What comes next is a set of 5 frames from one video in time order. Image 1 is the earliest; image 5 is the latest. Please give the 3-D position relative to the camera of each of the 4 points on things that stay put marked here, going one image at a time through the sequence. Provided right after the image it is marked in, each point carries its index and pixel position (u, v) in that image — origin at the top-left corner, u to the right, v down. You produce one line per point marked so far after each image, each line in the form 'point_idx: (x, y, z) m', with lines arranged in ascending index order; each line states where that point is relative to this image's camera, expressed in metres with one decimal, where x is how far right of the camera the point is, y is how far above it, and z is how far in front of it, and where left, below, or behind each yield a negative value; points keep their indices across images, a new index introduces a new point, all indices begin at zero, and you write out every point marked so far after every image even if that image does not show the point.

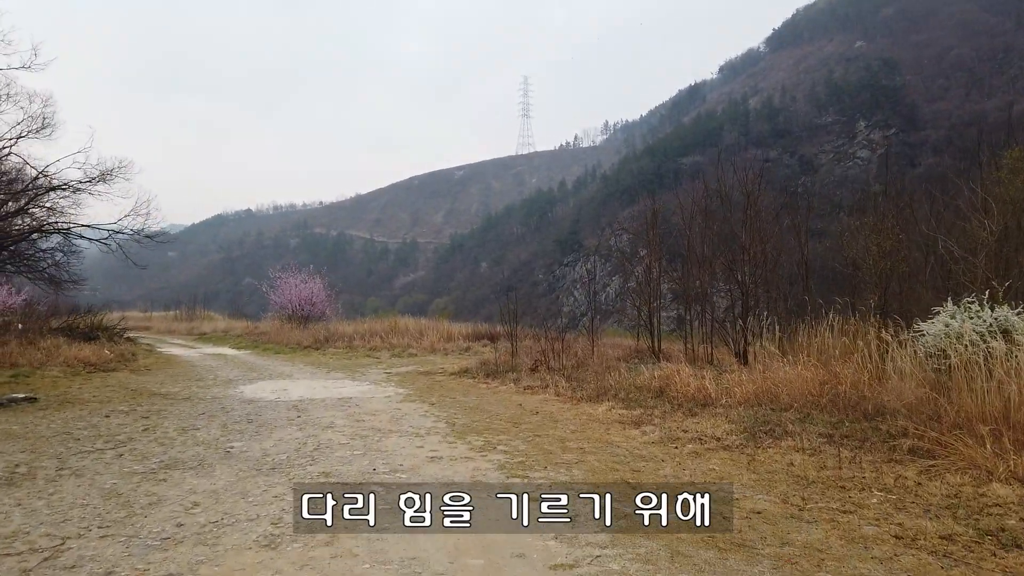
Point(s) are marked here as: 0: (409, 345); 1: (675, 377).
0: (-2.6, -1.5, +13.9) m
1: (+2.4, -1.3, +8.1) m
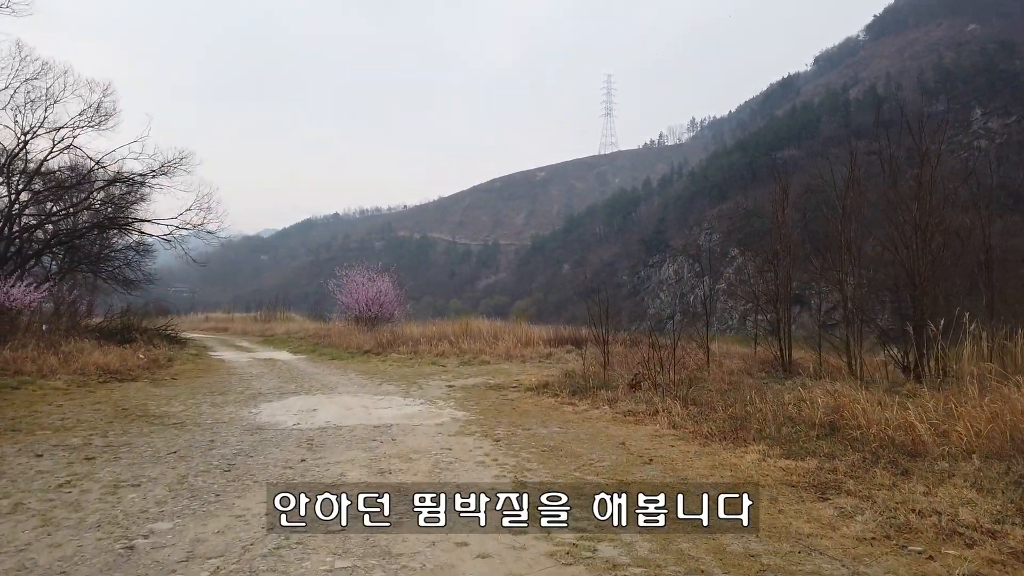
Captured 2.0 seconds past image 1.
0: (-0.7, -1.4, +12.1) m
1: (+3.4, -1.2, +5.6) m
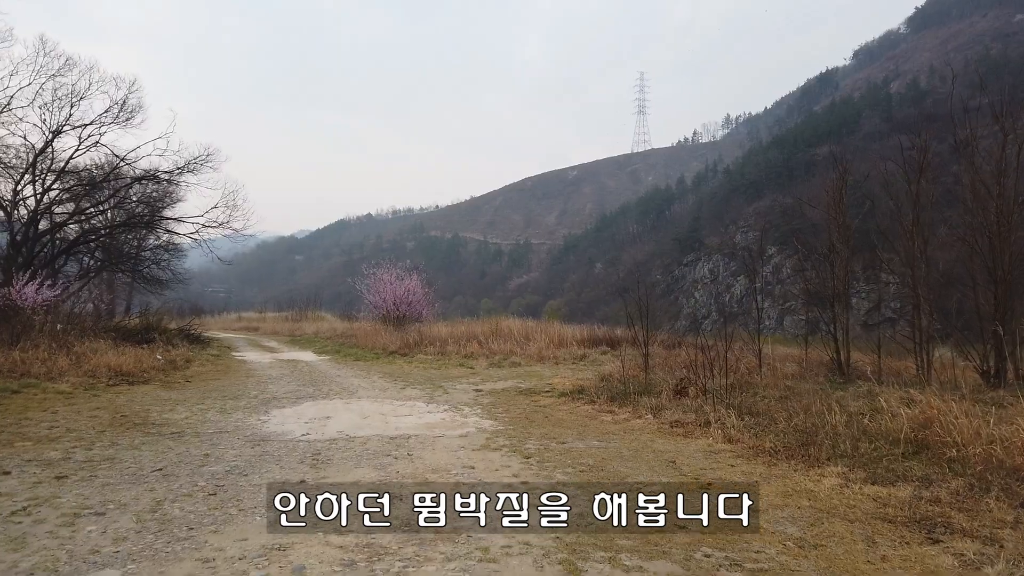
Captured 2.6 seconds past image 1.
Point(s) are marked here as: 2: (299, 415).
0: (0.0, -1.3, +11.5) m
1: (+3.7, -1.1, +4.8) m
2: (-2.2, -1.3, +5.6) m
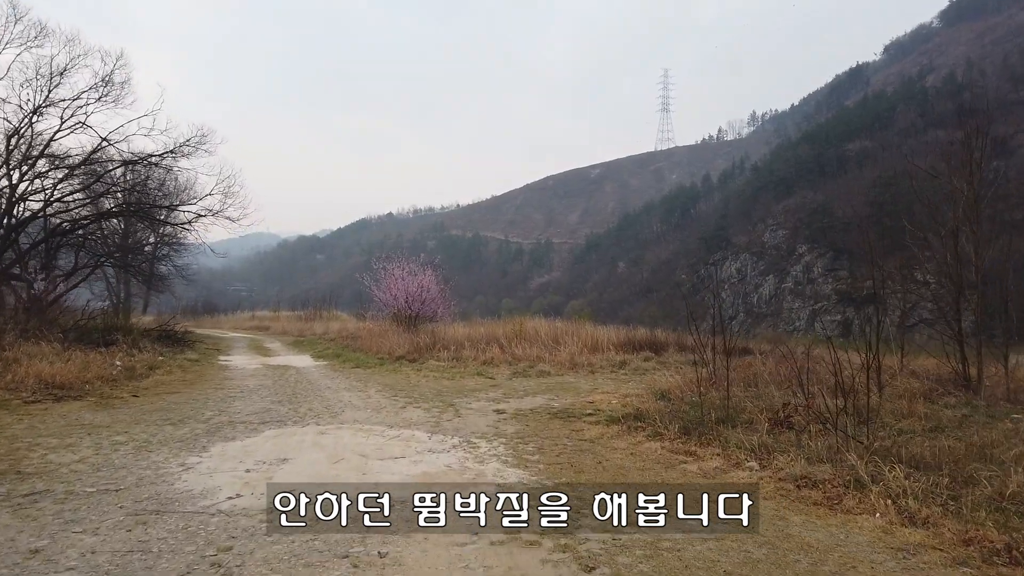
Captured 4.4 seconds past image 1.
0: (+0.4, -1.2, +9.7) m
1: (+3.9, -1.0, +2.9) m
2: (-1.9, -1.2, +3.9) m
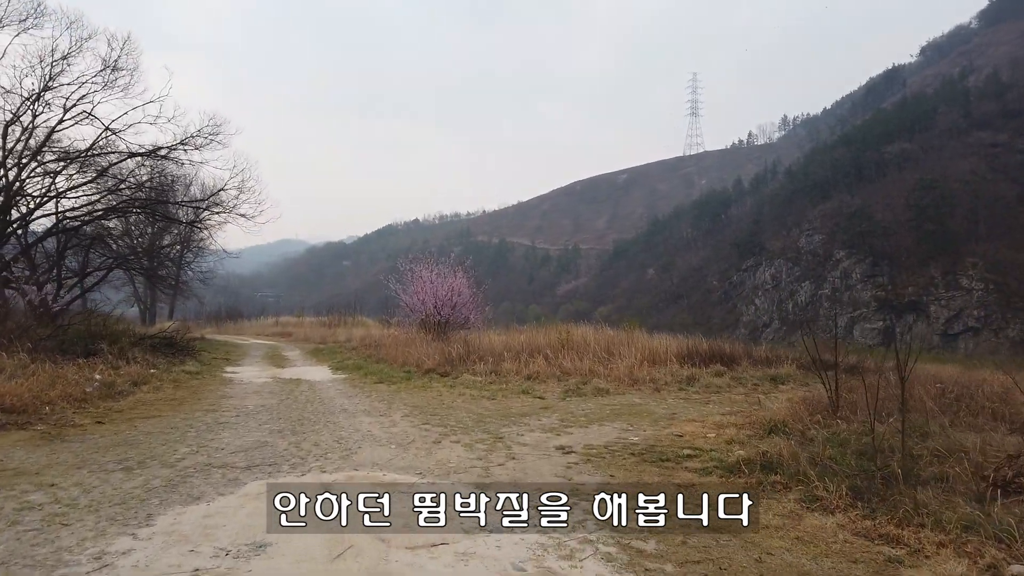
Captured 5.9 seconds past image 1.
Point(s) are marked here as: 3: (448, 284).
0: (+1.2, -1.3, +8.3) m
1: (+4.3, -1.0, +1.3) m
2: (-1.4, -1.1, +2.6) m
3: (-1.5, +0.1, +13.4) m
